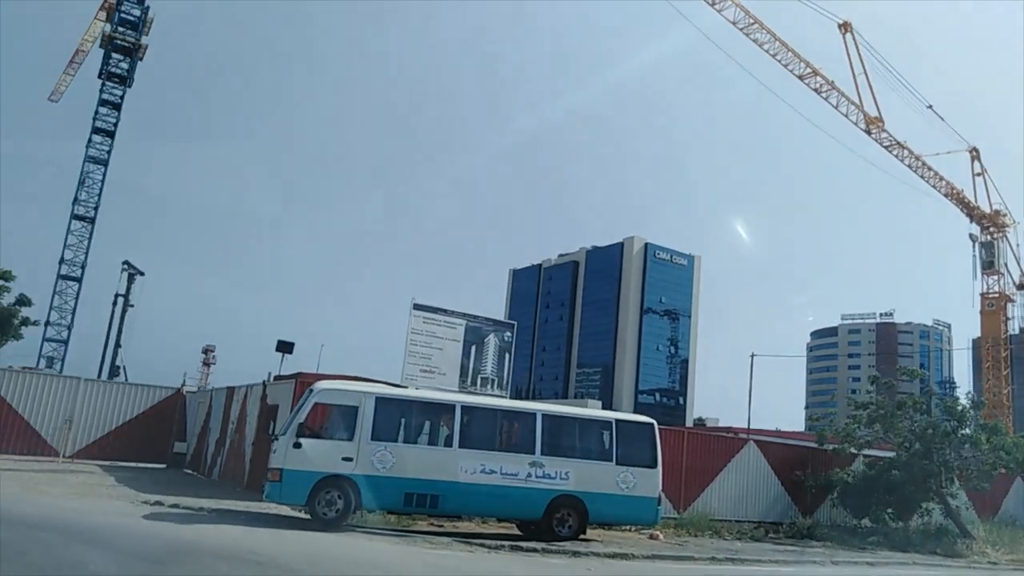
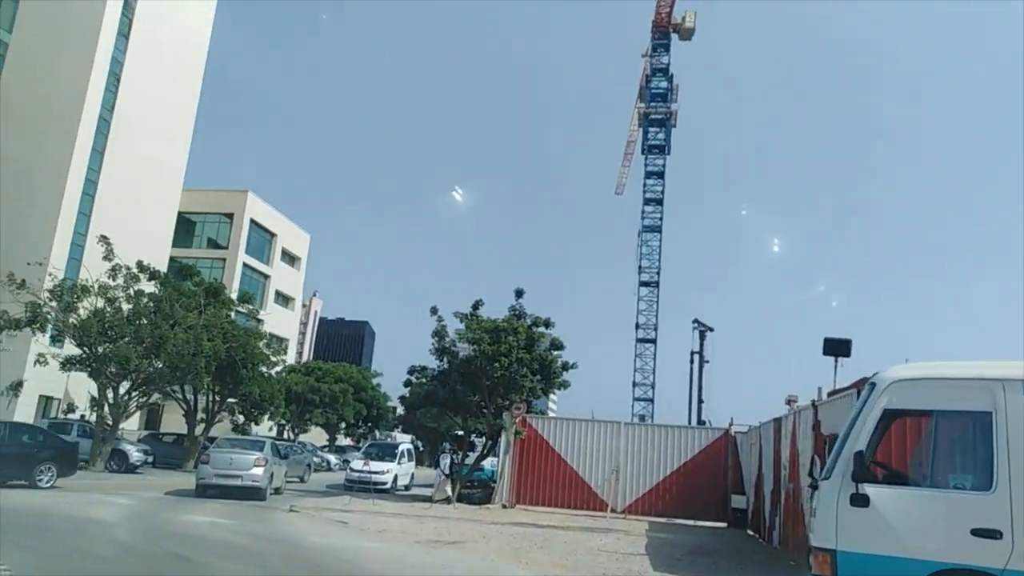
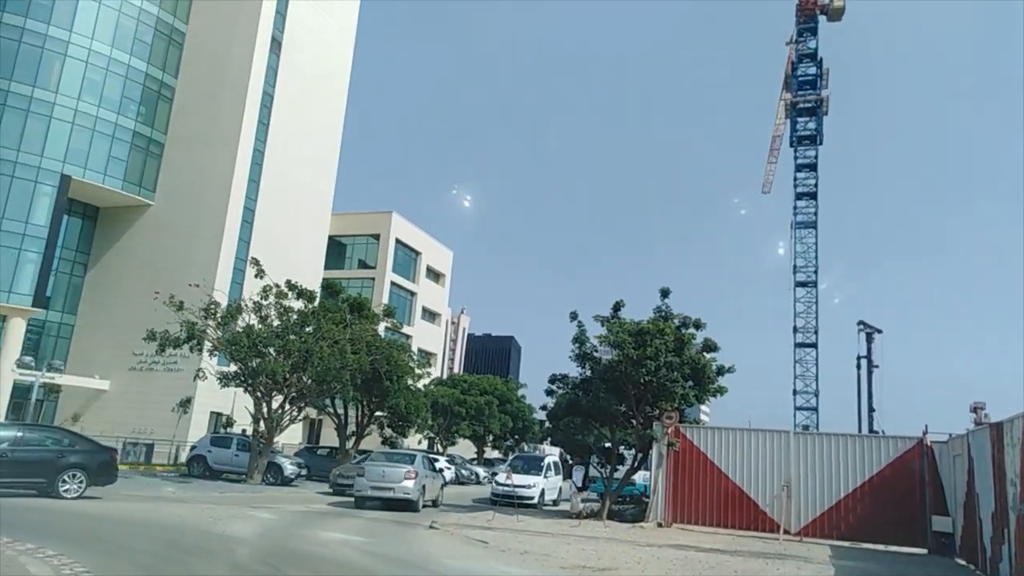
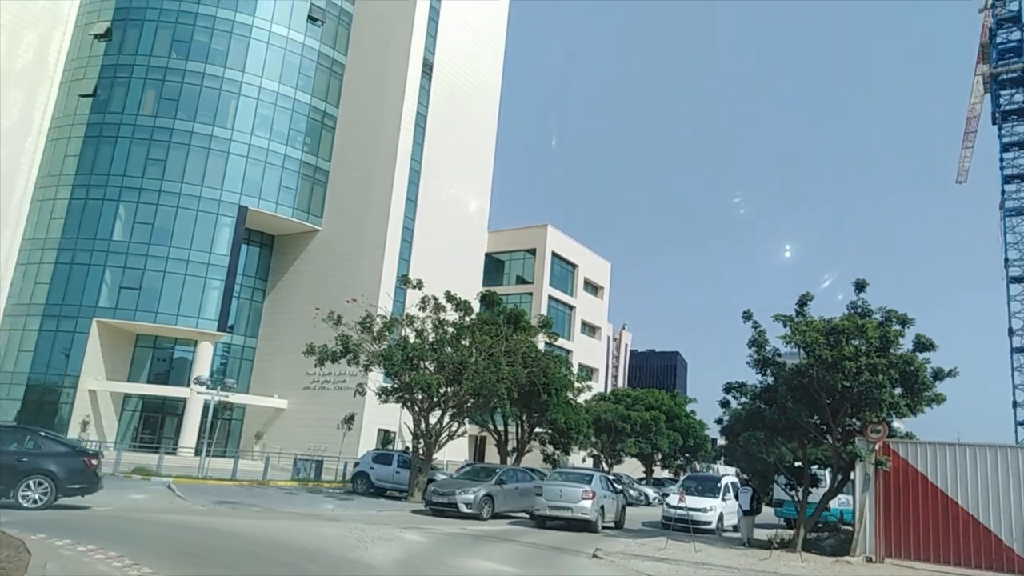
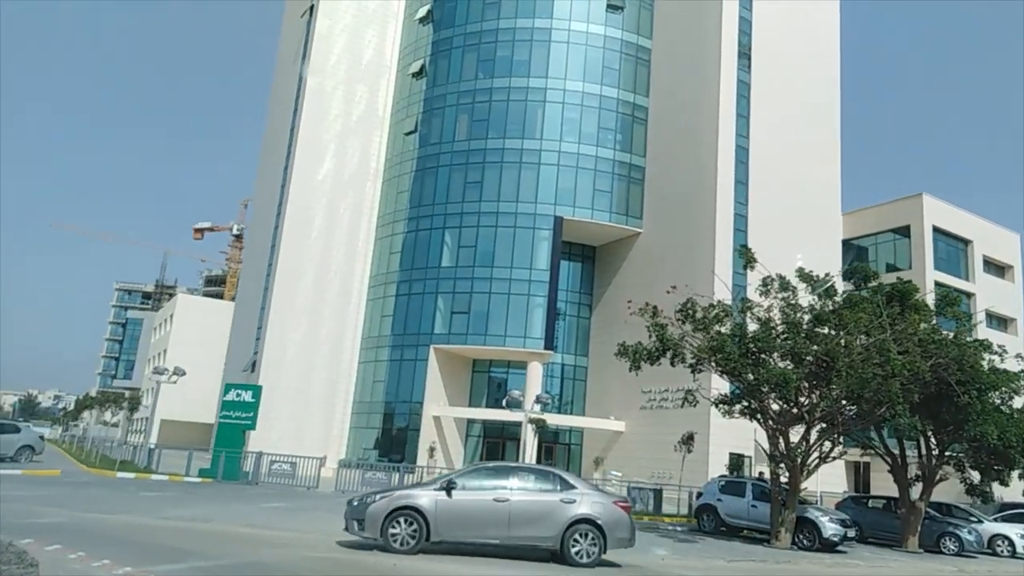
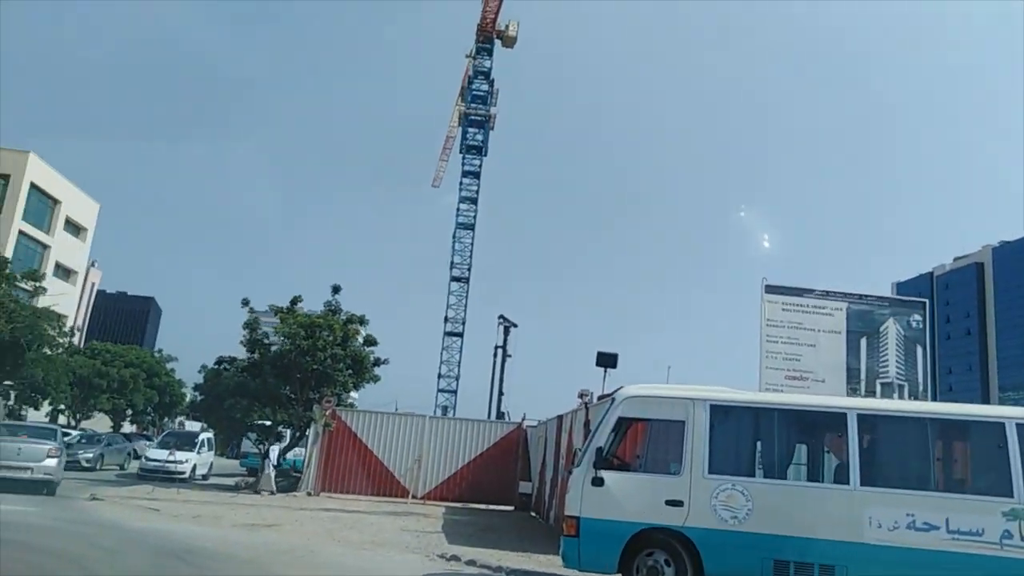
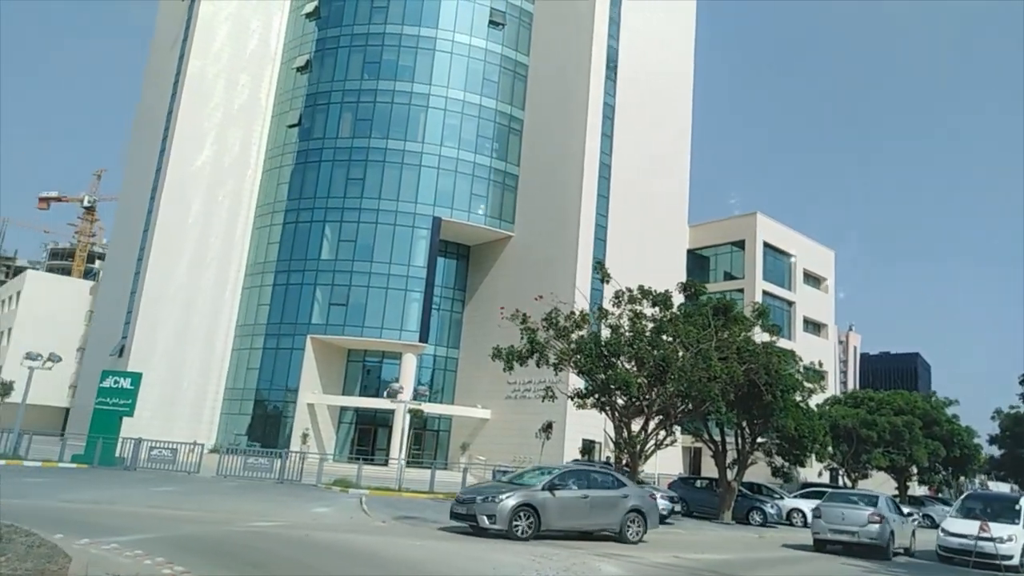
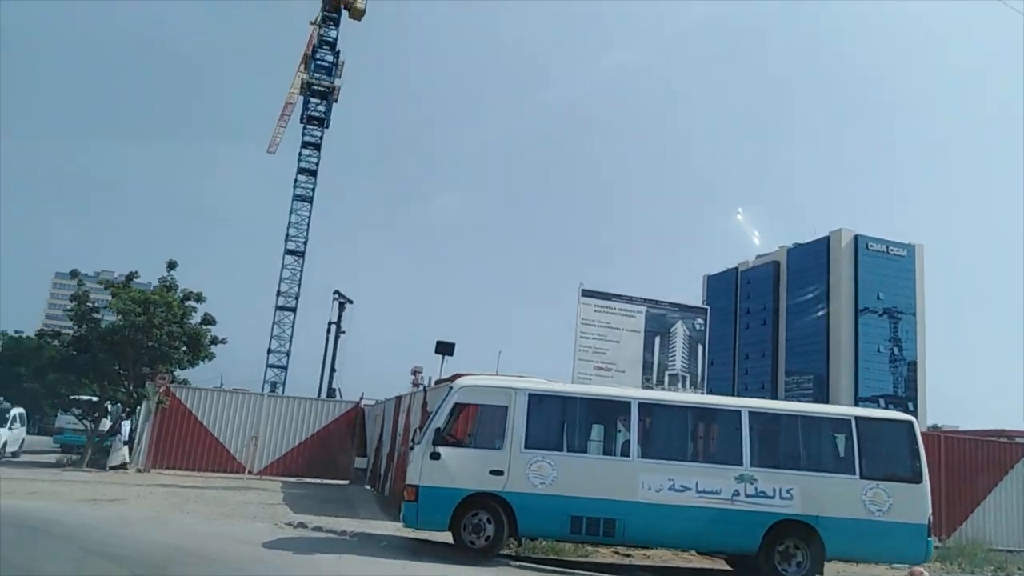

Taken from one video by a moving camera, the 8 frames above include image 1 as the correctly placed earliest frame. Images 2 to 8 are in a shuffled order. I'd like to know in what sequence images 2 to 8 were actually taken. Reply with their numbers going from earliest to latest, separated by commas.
8, 6, 2, 3, 4, 7, 5
